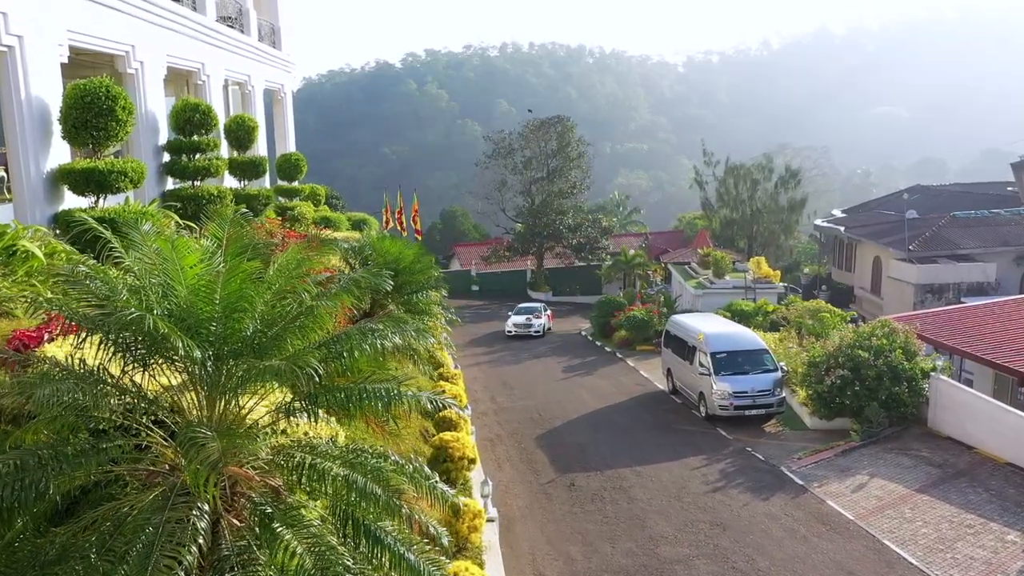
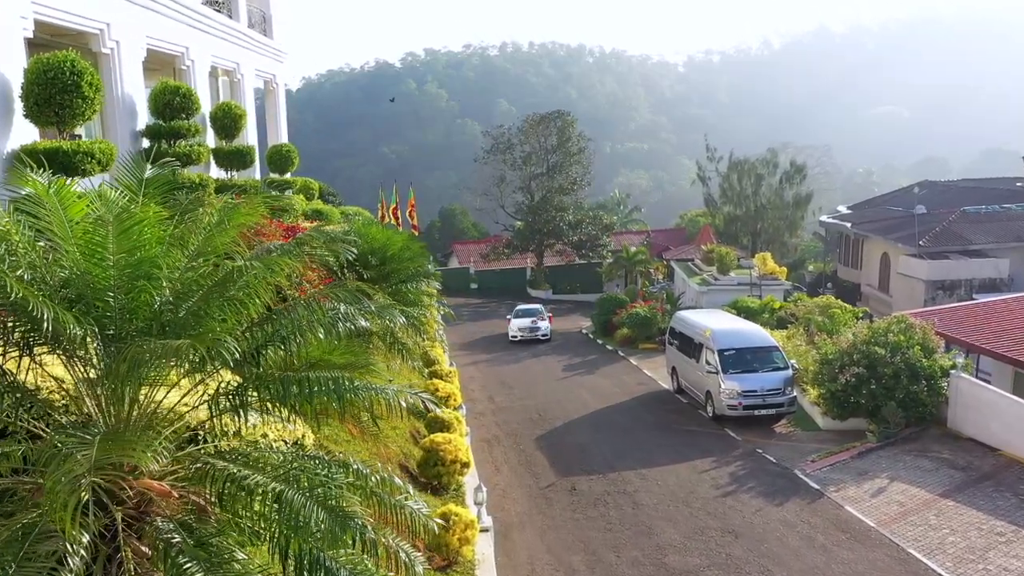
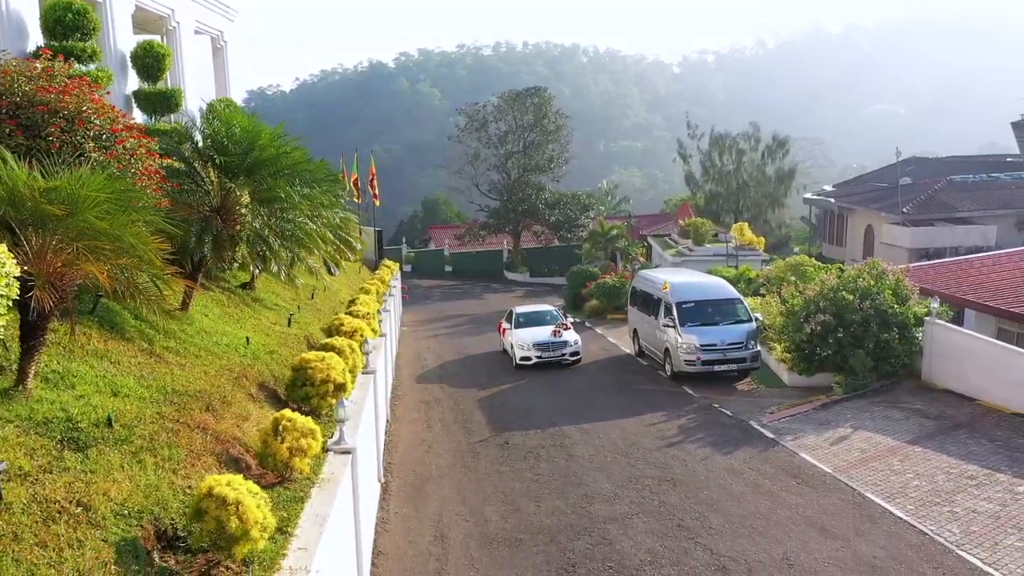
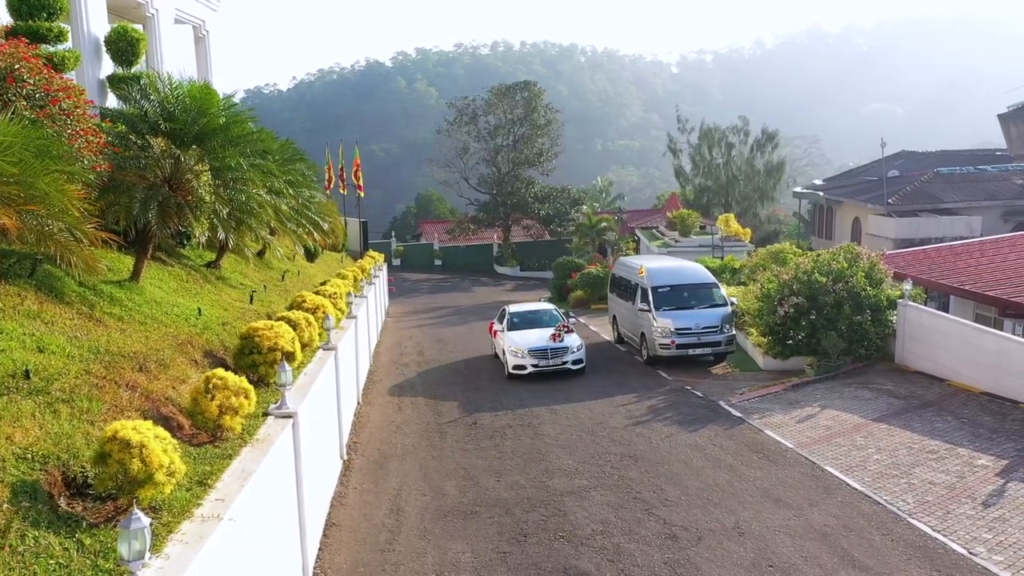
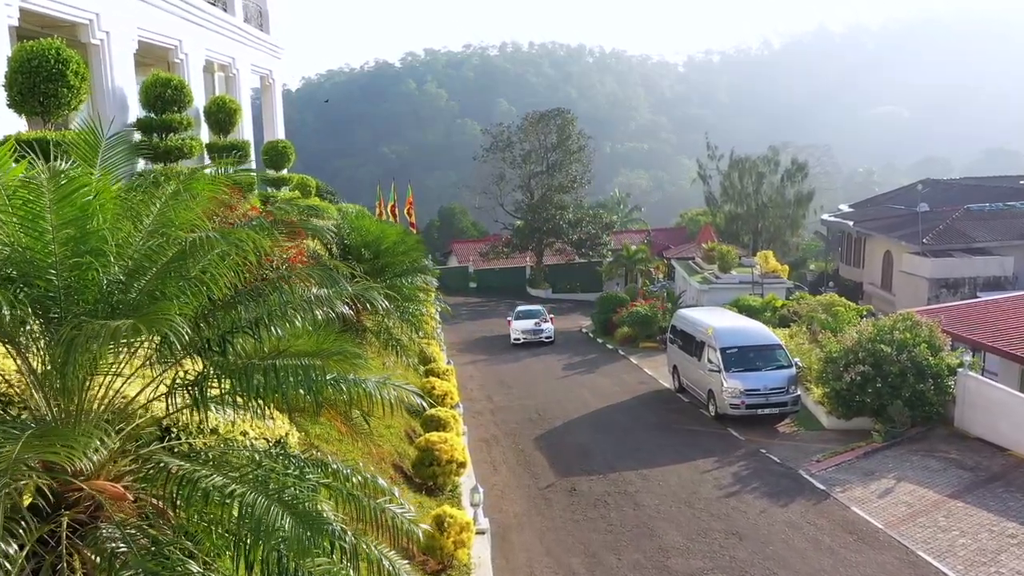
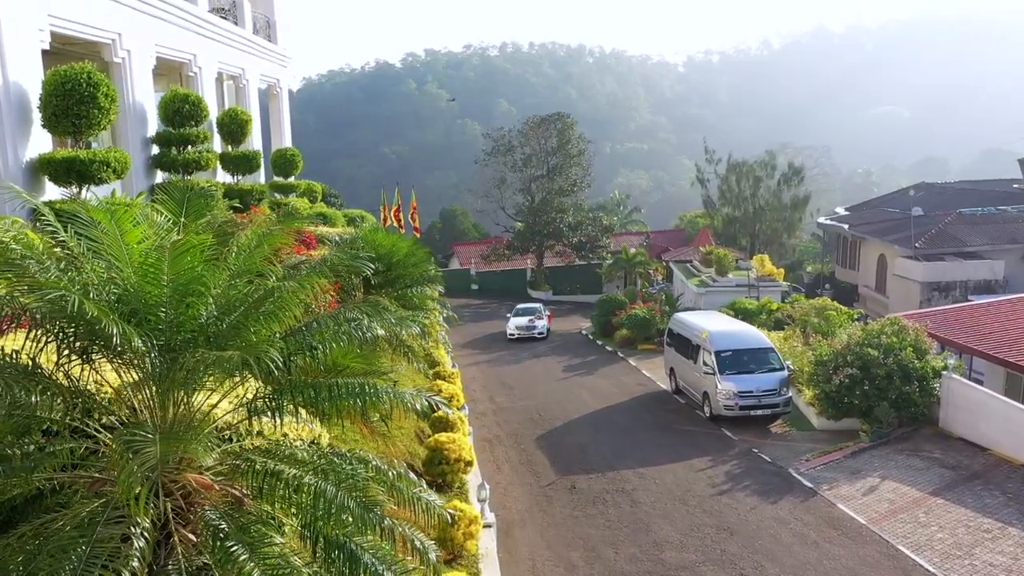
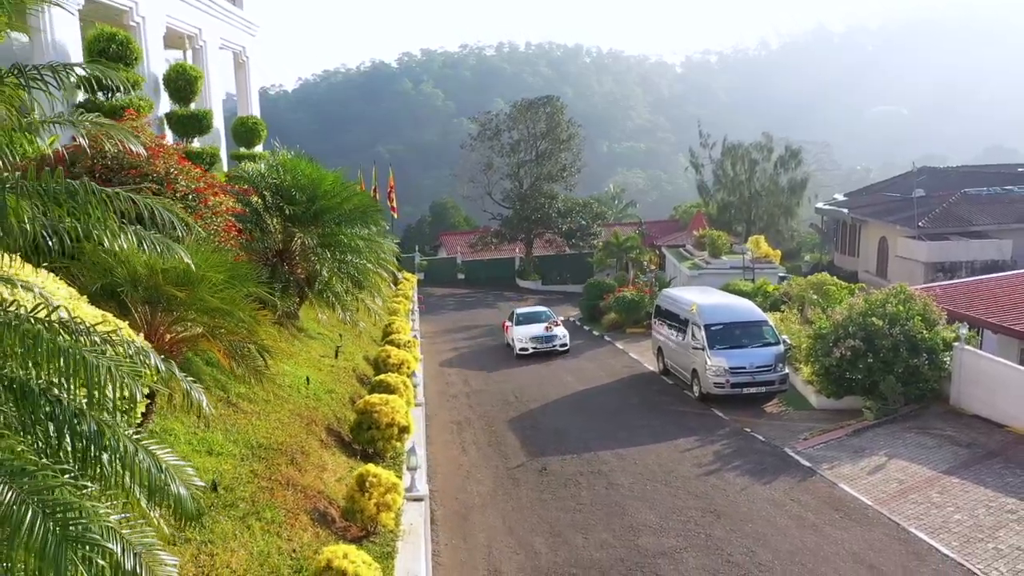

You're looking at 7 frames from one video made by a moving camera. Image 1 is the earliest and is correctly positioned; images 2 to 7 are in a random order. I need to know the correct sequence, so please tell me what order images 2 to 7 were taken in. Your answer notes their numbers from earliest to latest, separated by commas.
6, 2, 5, 7, 3, 4
